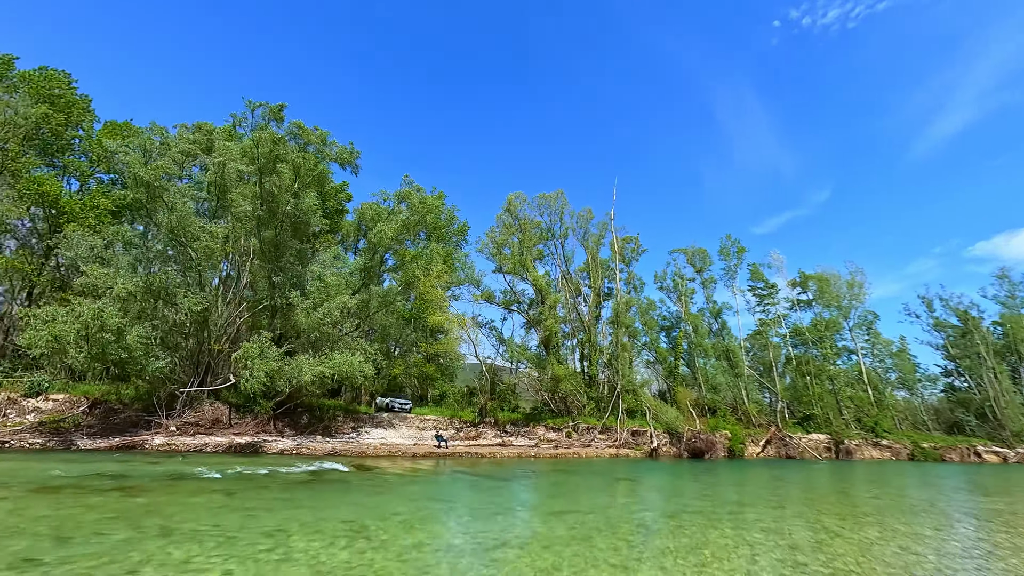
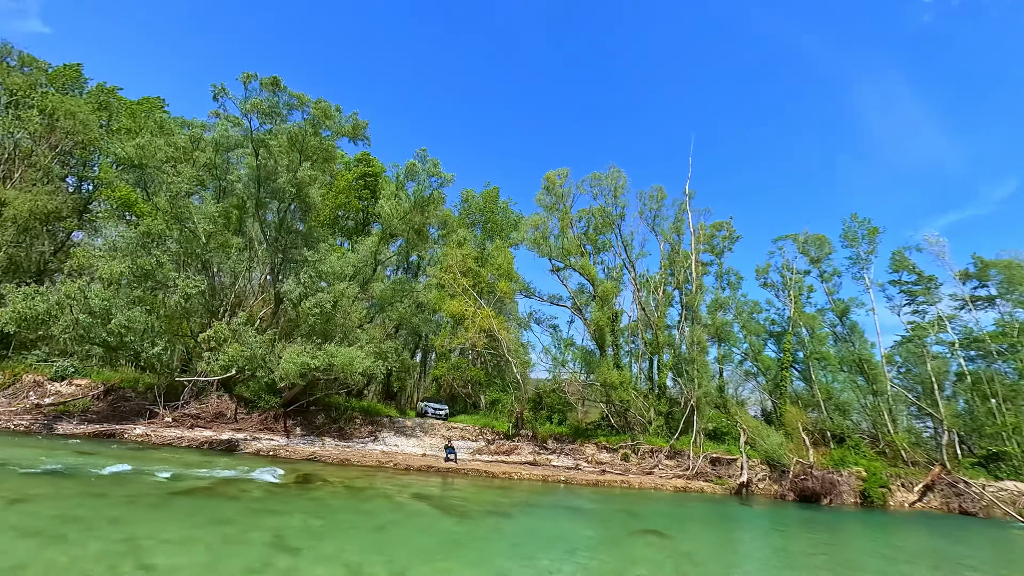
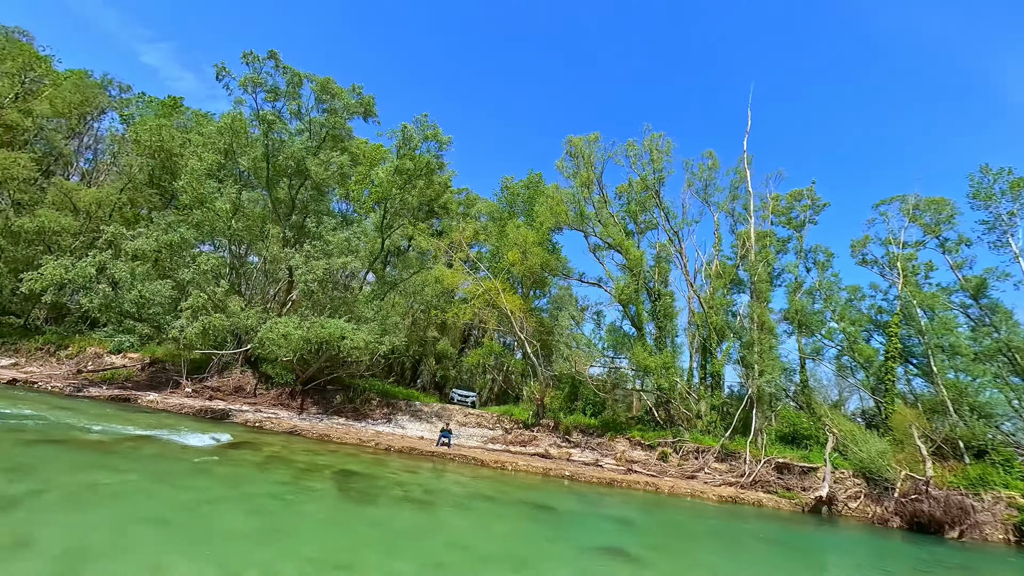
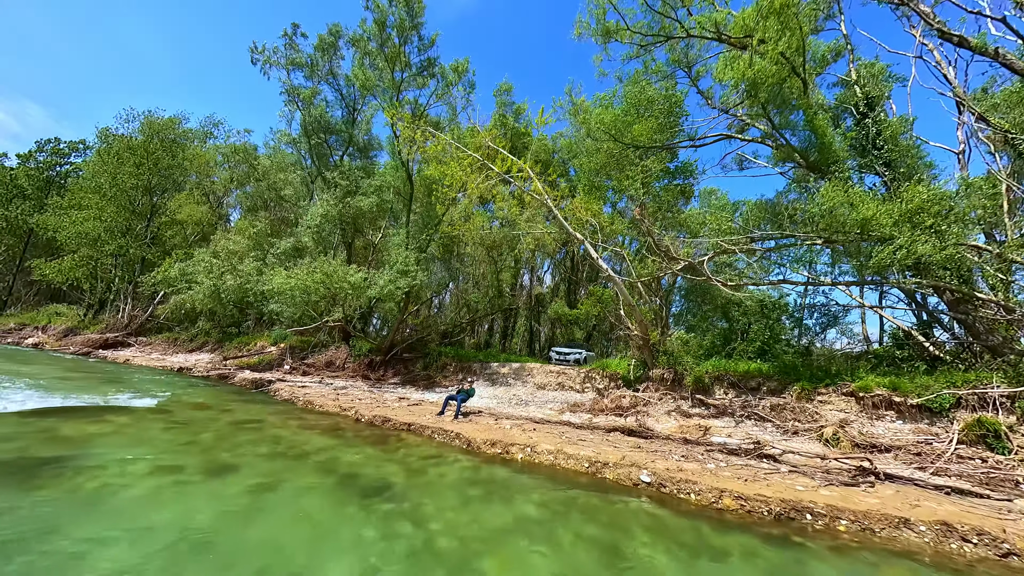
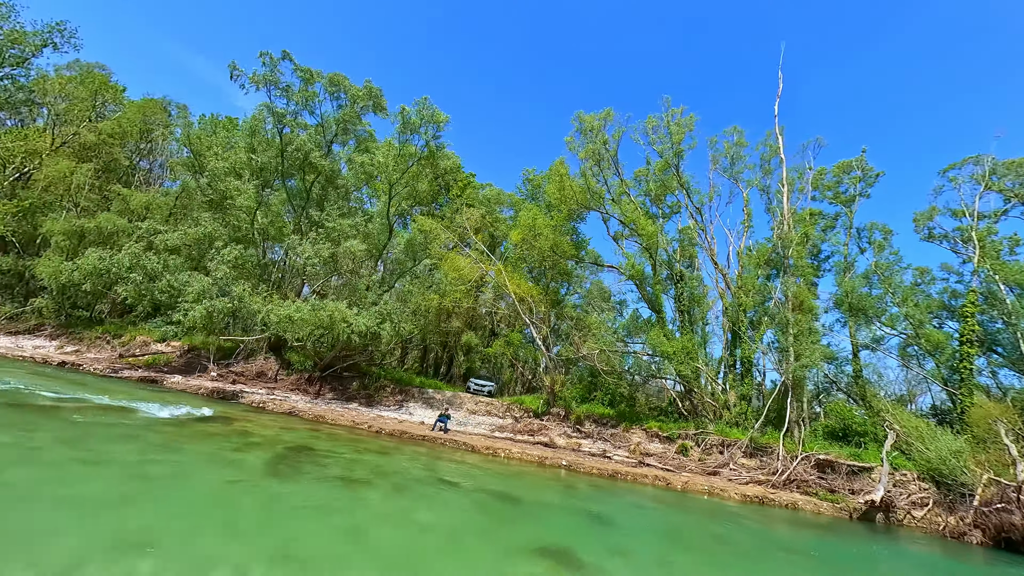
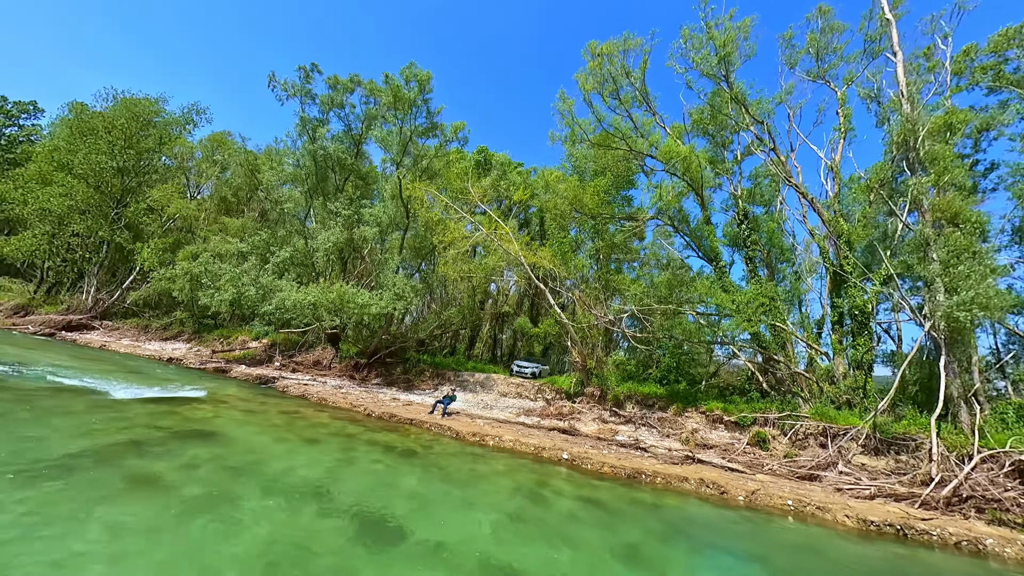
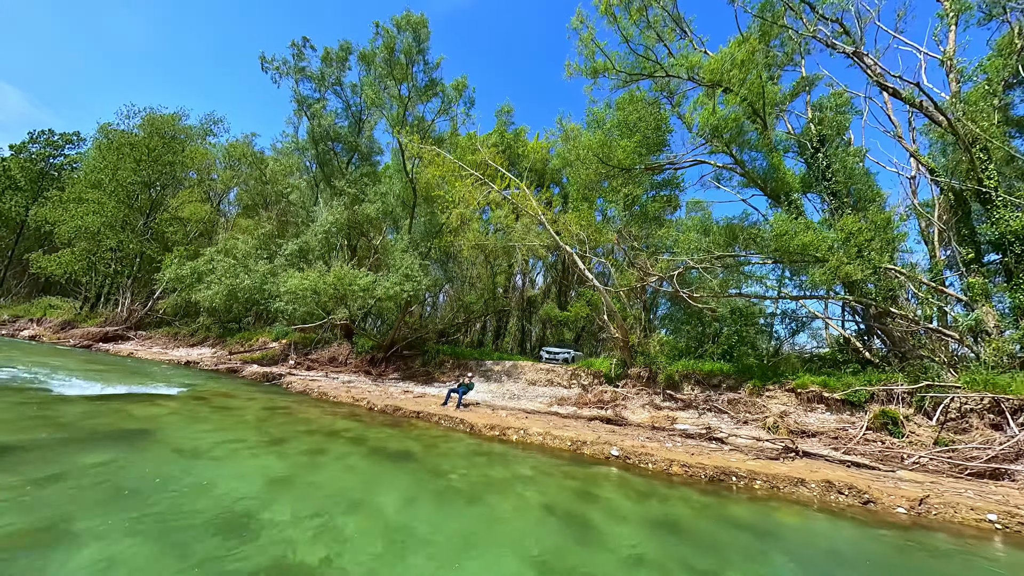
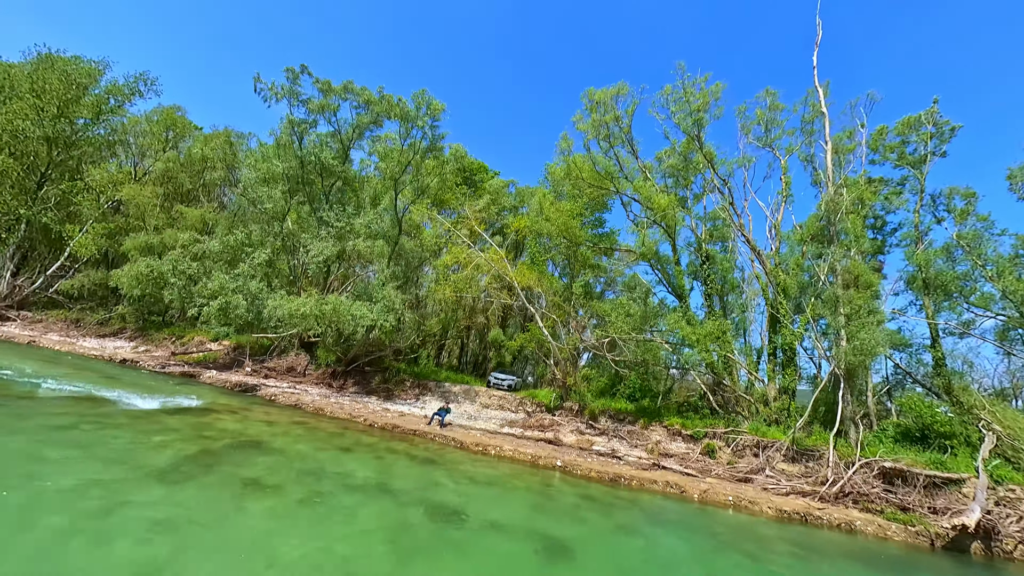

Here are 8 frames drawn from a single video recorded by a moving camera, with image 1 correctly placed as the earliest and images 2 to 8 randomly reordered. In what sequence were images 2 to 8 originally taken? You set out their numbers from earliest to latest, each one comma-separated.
2, 3, 5, 8, 6, 7, 4
